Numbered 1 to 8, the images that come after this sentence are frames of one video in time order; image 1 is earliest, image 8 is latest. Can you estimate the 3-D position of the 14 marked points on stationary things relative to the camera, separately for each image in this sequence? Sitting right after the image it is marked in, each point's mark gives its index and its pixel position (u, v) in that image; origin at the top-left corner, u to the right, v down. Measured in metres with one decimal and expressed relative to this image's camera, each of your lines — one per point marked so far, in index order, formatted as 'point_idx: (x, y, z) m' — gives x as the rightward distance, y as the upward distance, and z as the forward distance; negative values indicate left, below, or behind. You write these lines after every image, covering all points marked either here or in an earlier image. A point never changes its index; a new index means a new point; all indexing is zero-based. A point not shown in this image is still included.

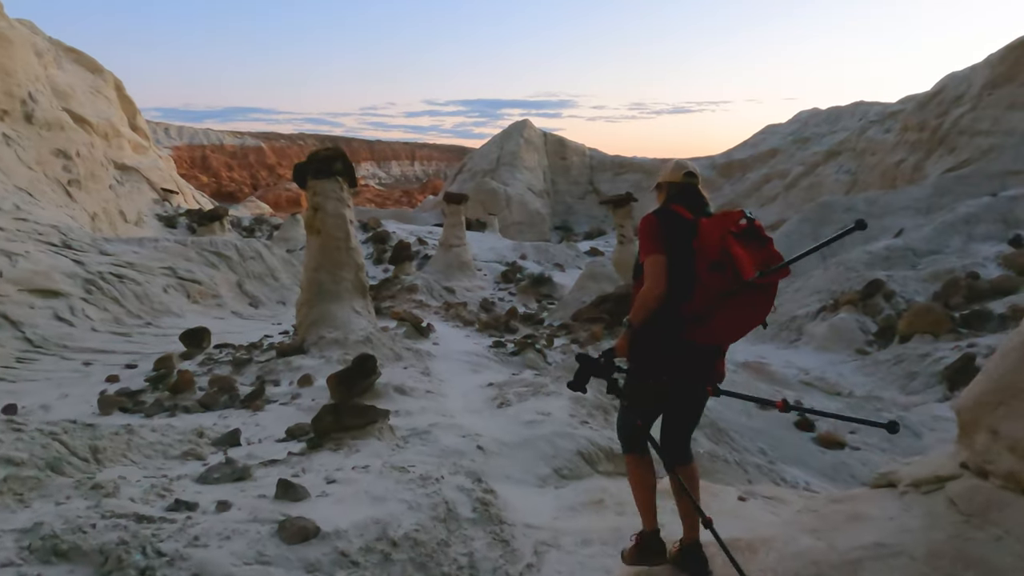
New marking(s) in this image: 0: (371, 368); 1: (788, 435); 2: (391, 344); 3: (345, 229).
0: (-0.8, -0.5, +3.9) m
1: (+2.4, -1.3, +5.9) m
2: (-1.0, -0.5, +5.8) m
3: (-1.5, +0.5, +6.0) m
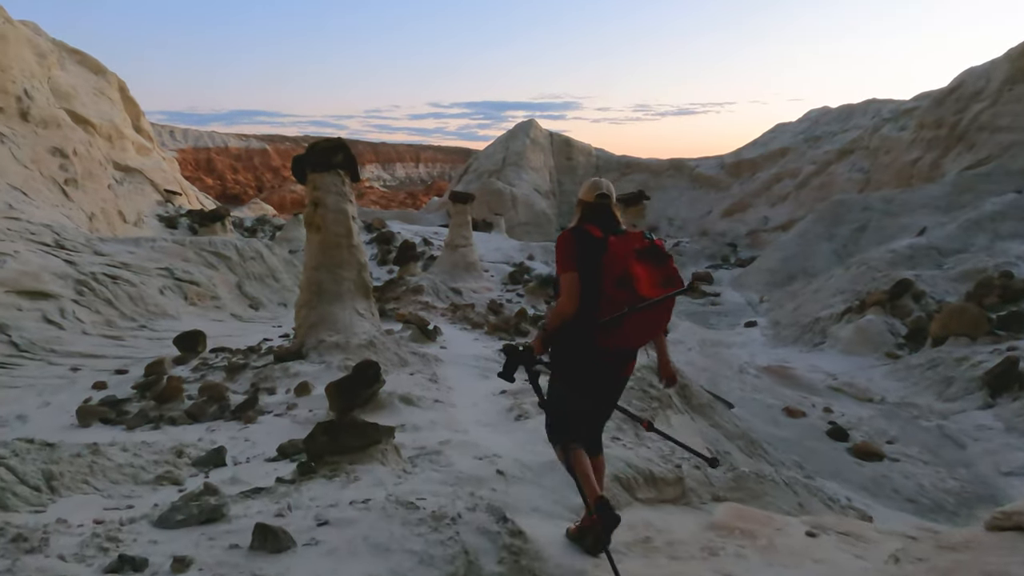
0: (-0.7, -0.5, +3.6) m
1: (+2.6, -1.3, +5.5) m
2: (-0.9, -0.5, +5.4) m
3: (-1.4, +0.5, +5.6) m
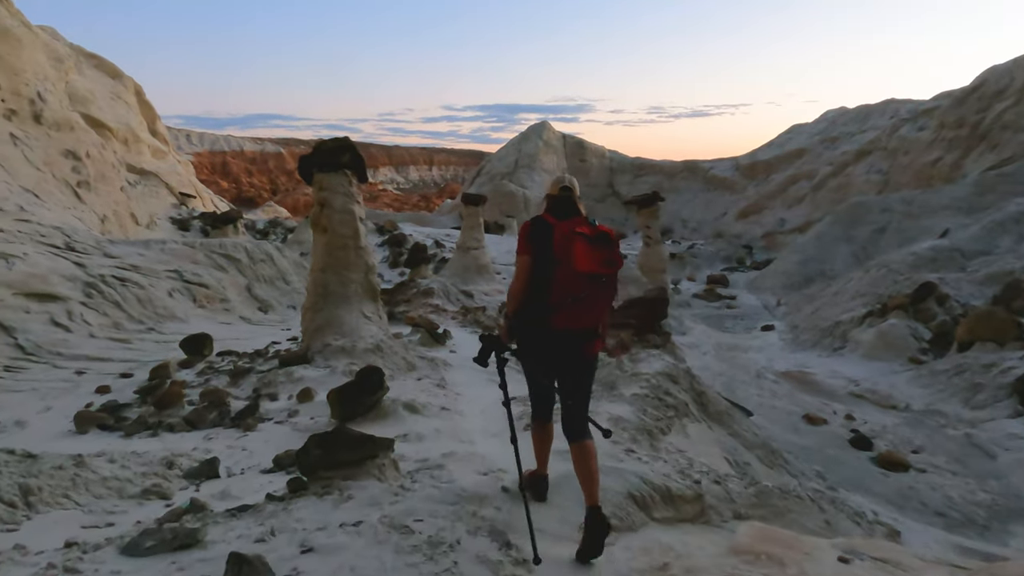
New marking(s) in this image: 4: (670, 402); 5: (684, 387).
0: (-0.7, -0.5, +3.4) m
1: (+2.6, -1.3, +5.3) m
2: (-0.8, -0.5, +5.3) m
3: (-1.3, +0.5, +5.5) m
4: (+0.9, -0.7, +3.8) m
5: (+1.1, -0.6, +4.2) m
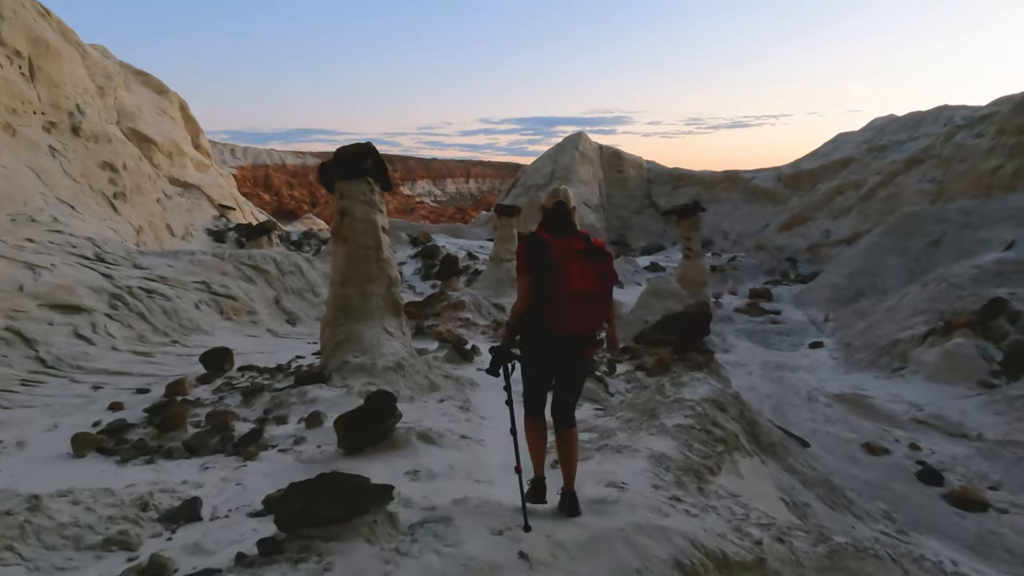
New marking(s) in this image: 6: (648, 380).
0: (-0.6, -0.6, +3.1) m
1: (+2.9, -1.5, +4.8) m
2: (-0.6, -0.6, +4.9) m
3: (-1.1, +0.4, +5.2) m
4: (+1.0, -0.7, +3.3) m
5: (+1.2, -0.7, +3.8) m
6: (+1.3, -0.9, +6.2) m
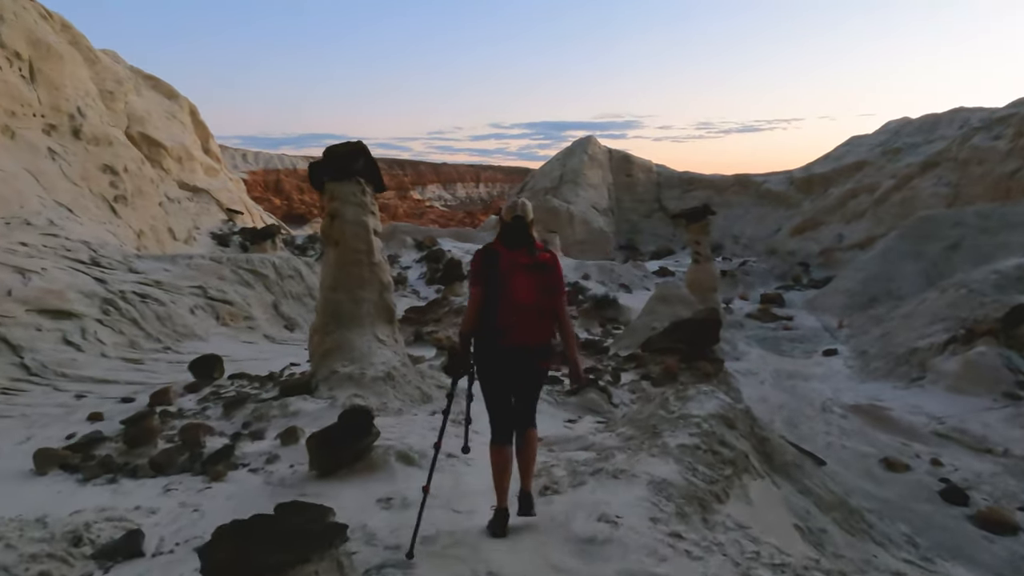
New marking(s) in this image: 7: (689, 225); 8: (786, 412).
0: (-0.6, -0.6, +2.8) m
1: (+2.8, -1.5, +4.5) m
2: (-0.6, -0.7, +4.7) m
3: (-1.1, +0.4, +5.0) m
4: (+1.0, -0.8, +3.1) m
5: (+1.2, -0.8, +3.5) m
6: (+1.3, -0.9, +5.9) m
7: (+2.9, +1.0, +10.9) m
8: (+2.7, -1.2, +6.6) m
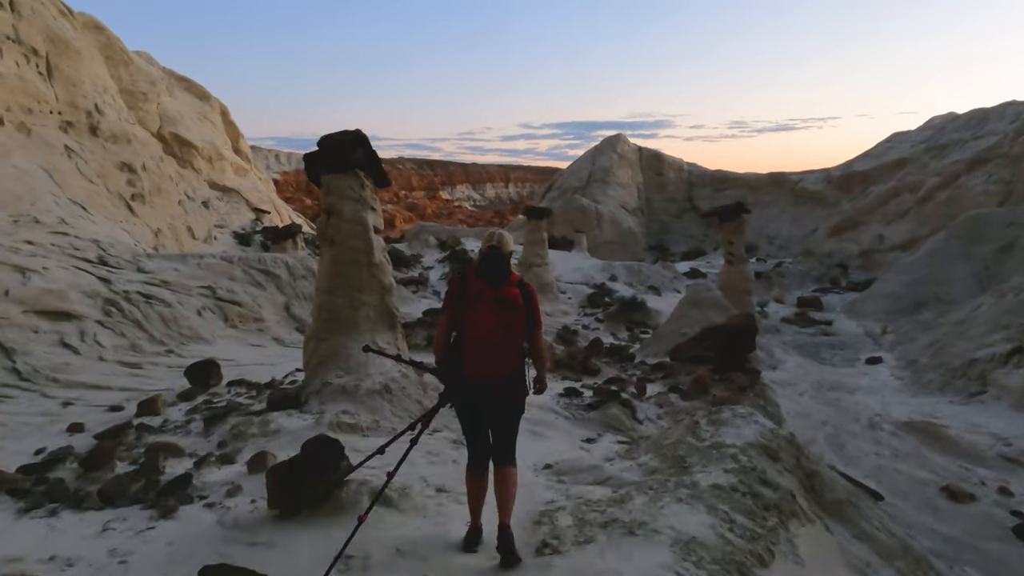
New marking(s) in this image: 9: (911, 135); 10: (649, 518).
0: (-0.6, -0.6, +2.4) m
1: (+2.9, -1.5, +3.9) m
2: (-0.6, -0.7, +4.2) m
3: (-1.0, +0.3, +4.5) m
4: (+1.0, -0.8, +2.6) m
5: (+1.2, -0.8, +3.0) m
6: (+1.4, -0.9, +5.4) m
7: (+3.2, +1.0, +10.3) m
8: (+2.9, -1.3, +6.0) m
9: (+11.1, +4.3, +18.5) m
10: (+0.5, -0.8, +2.4) m
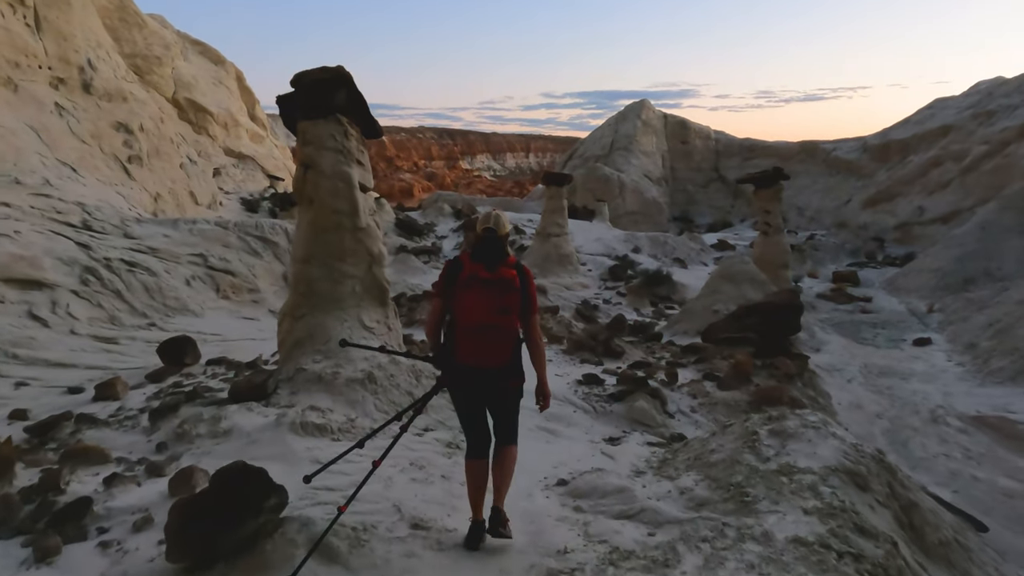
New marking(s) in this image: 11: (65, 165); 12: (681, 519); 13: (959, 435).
0: (-0.6, -0.6, +1.7) m
1: (+2.9, -1.4, +3.1) m
2: (-0.5, -0.5, +3.6) m
3: (-0.9, +0.5, +3.8) m
4: (+1.0, -0.7, +1.8) m
5: (+1.2, -0.7, +2.2) m
6: (+1.4, -0.7, +4.6) m
7: (+3.5, +1.4, +9.4) m
8: (+3.0, -1.1, +5.2) m
9: (+11.6, +4.9, +17.2) m
10: (+0.5, -0.7, +1.7) m
11: (-6.3, +1.7, +9.4) m
12: (+0.5, -0.7, +2.1) m
13: (+3.4, -1.1, +5.0) m
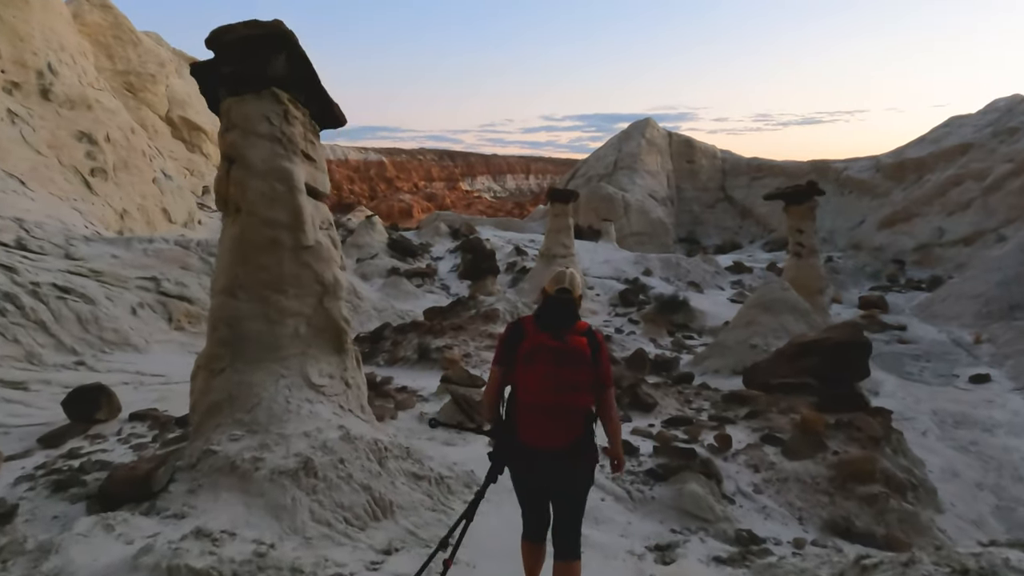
0: (-0.6, -0.7, +0.6) m
1: (+2.9, -1.6, +2.0) m
2: (-0.5, -0.7, +2.4) m
3: (-0.9, +0.3, +2.8) m
4: (+1.0, -0.8, +0.7) m
5: (+1.2, -0.8, +1.1) m
6: (+1.5, -0.9, +3.5) m
7: (+3.5, +1.0, +8.3) m
8: (+3.0, -1.3, +4.1) m
9: (+11.6, +4.3, +16.3) m
10: (+0.5, -0.8, +0.5) m
11: (-6.3, +1.4, +8.3) m
12: (+0.6, -0.8, +1.0) m
13: (+3.4, -1.3, +3.9) m
